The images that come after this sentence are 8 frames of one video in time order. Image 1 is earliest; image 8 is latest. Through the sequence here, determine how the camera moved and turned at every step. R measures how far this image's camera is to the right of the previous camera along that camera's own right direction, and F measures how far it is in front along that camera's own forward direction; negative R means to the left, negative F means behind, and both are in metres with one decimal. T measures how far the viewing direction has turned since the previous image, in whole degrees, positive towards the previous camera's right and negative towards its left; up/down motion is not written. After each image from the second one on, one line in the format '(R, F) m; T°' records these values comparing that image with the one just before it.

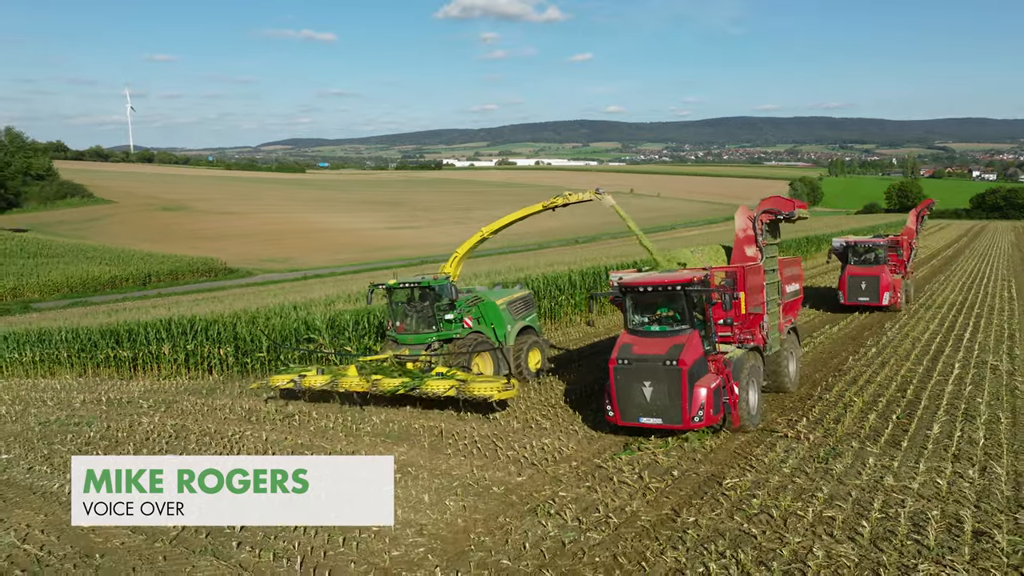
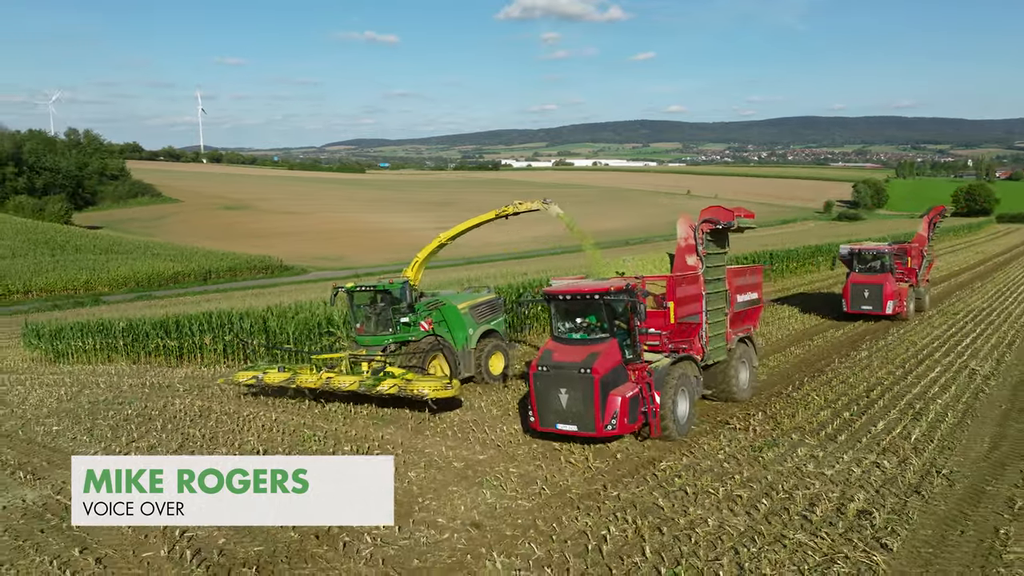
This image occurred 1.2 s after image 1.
(+1.1, -1.0) m; -4°
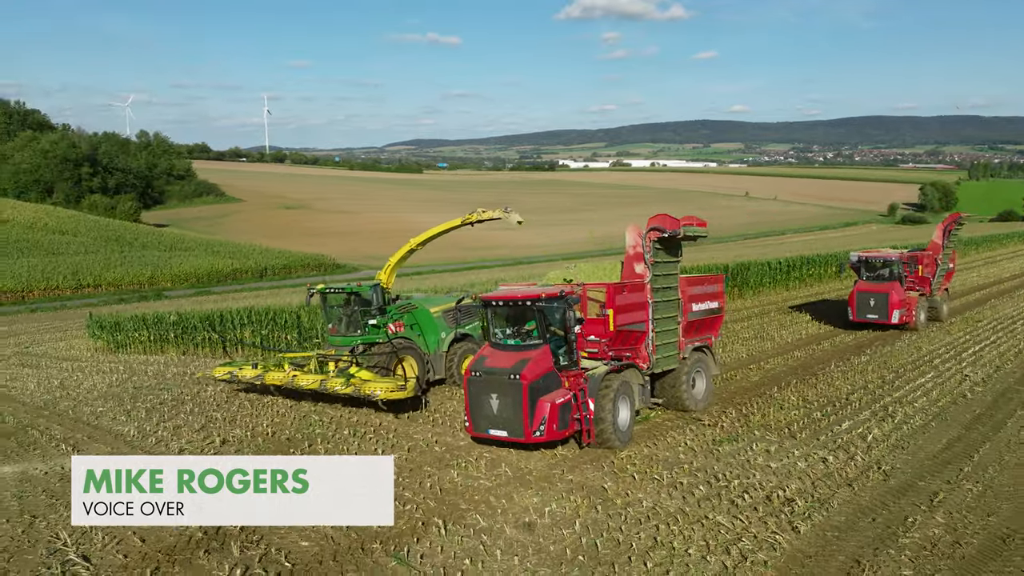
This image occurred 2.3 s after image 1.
(+1.0, -0.8) m; -4°
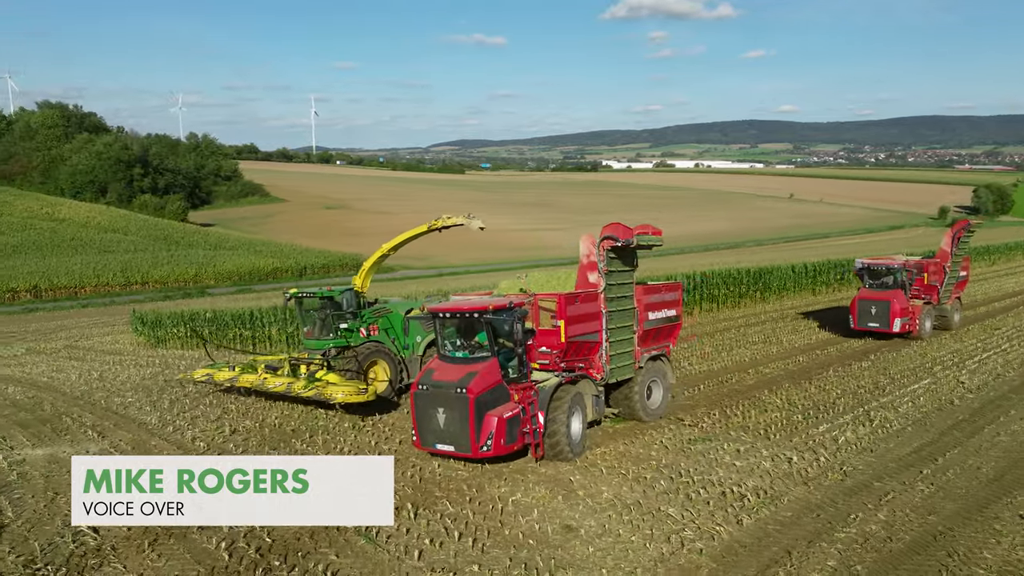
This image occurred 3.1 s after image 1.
(+0.8, -0.6) m; -3°
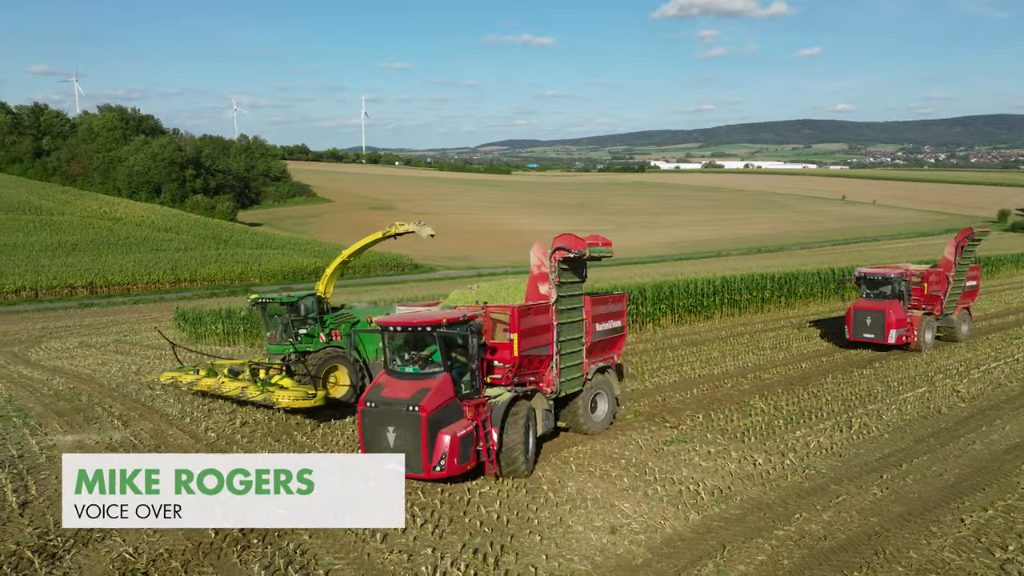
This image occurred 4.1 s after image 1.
(+0.9, -0.6) m; -4°
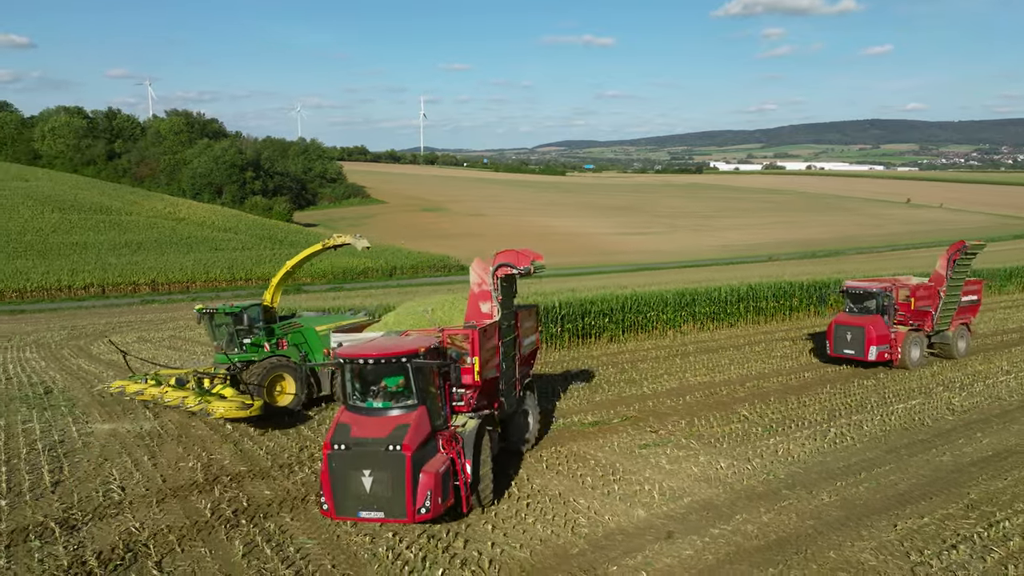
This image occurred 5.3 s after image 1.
(+1.0, -0.8) m; -4°
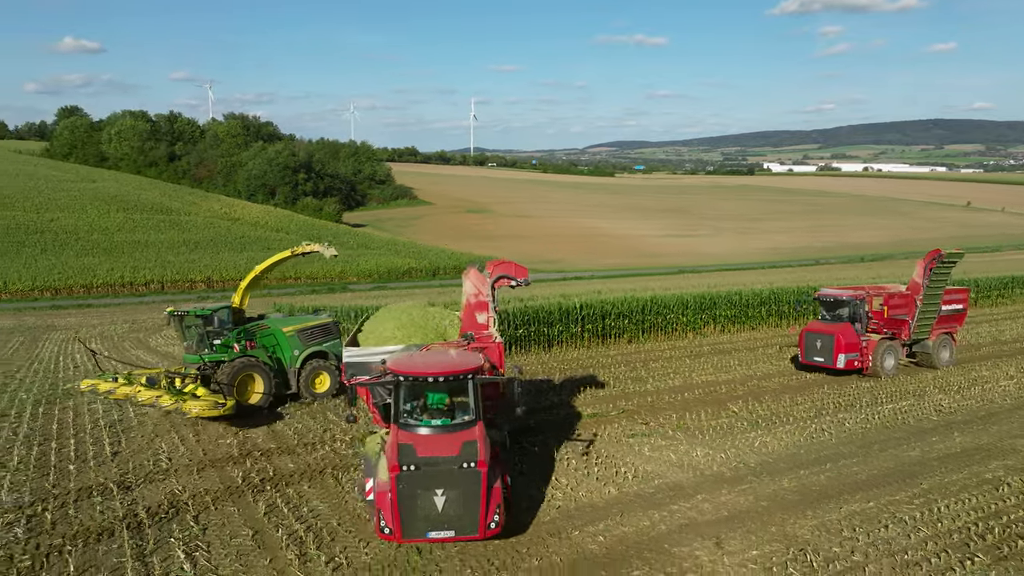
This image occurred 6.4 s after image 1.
(+0.8, -1.2) m; -4°
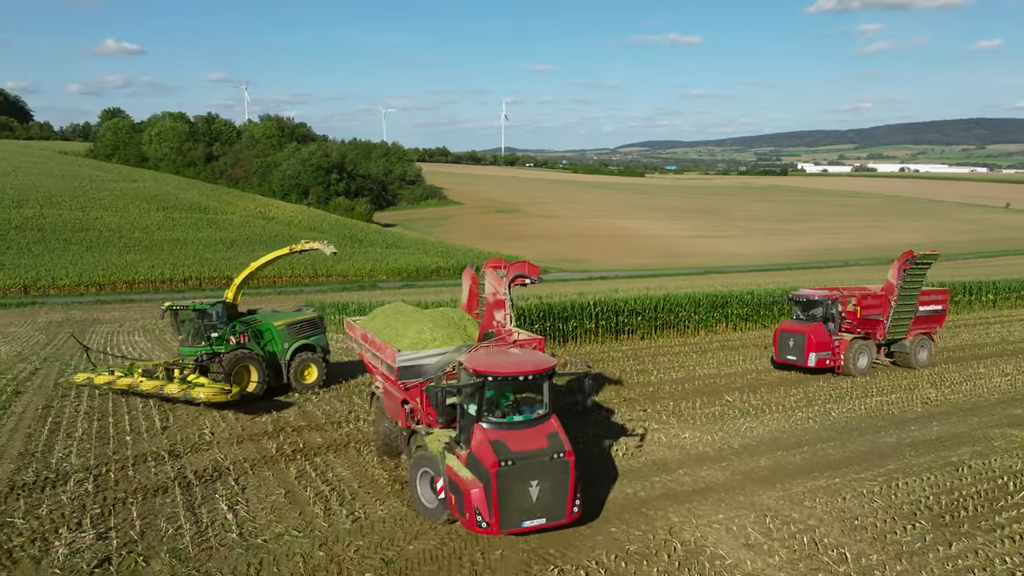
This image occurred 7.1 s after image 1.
(+0.4, -1.2) m; -2°
